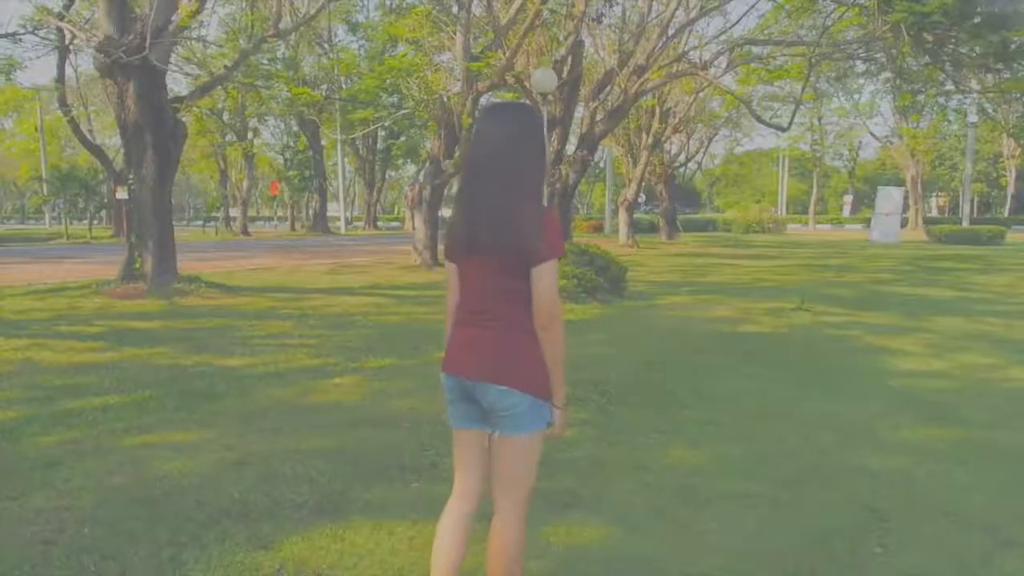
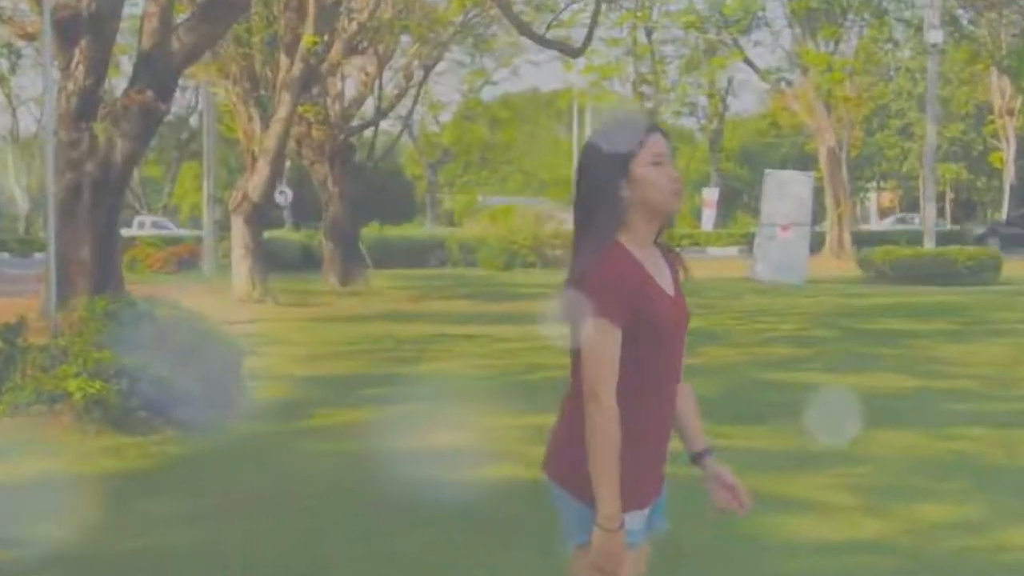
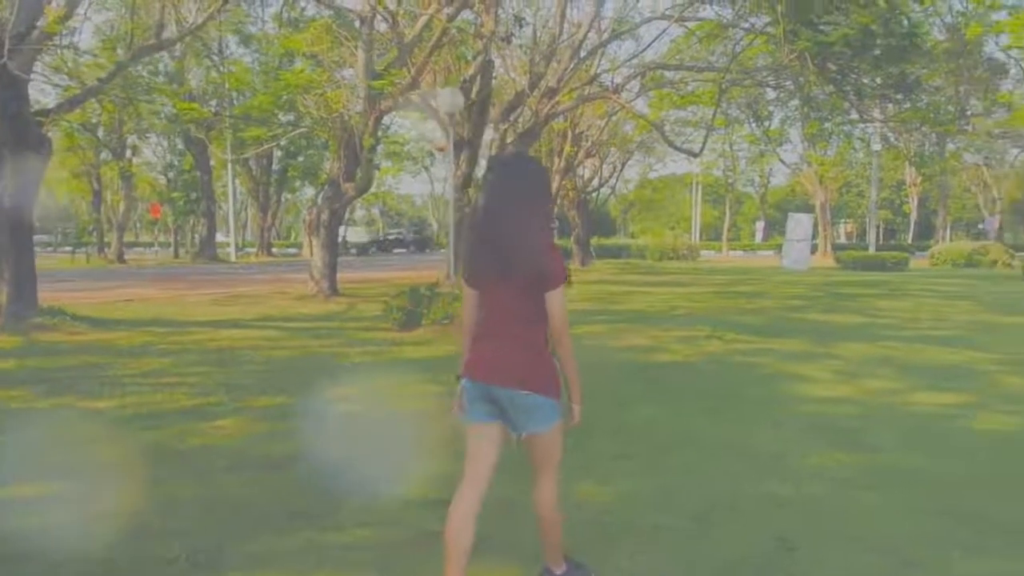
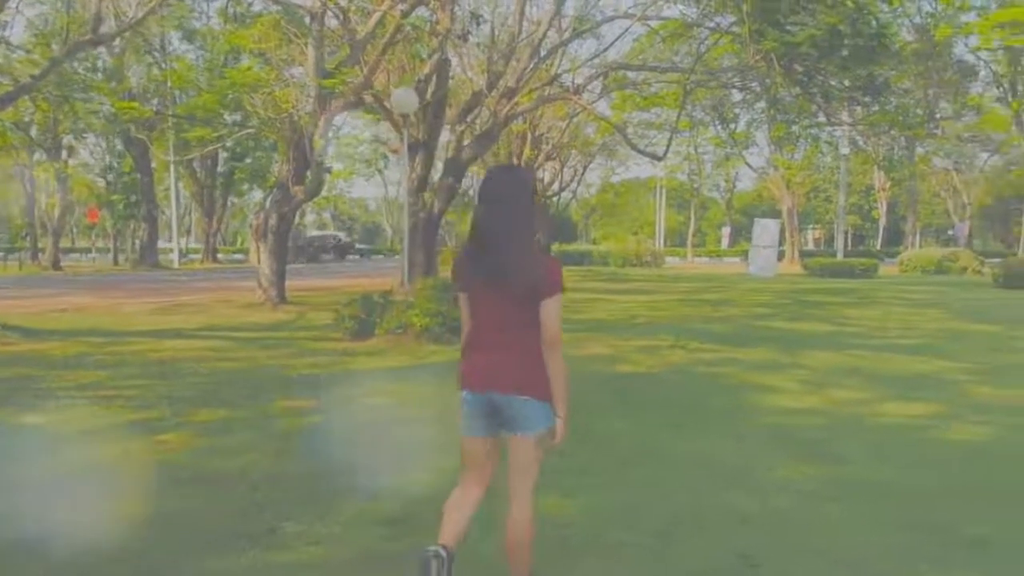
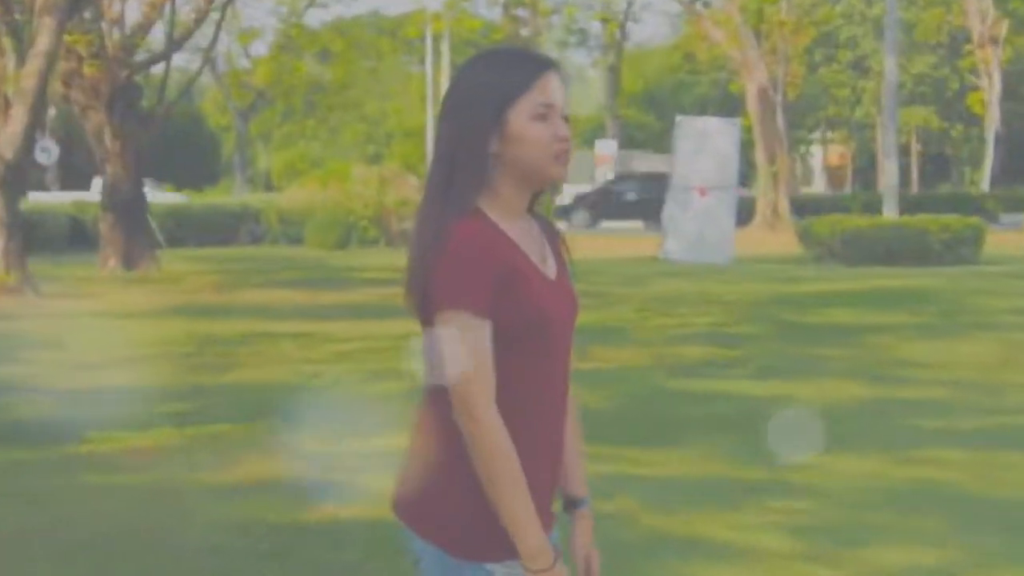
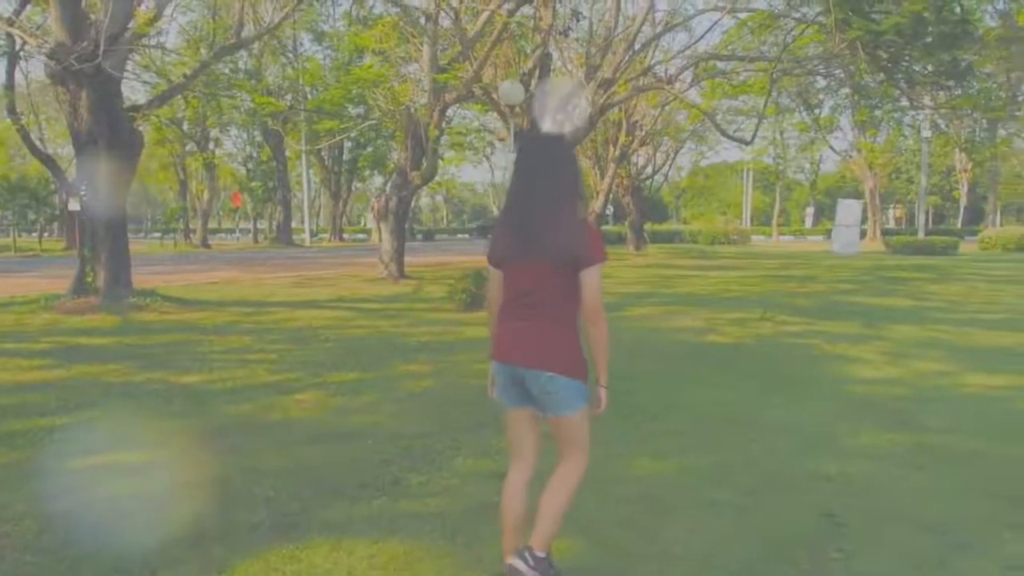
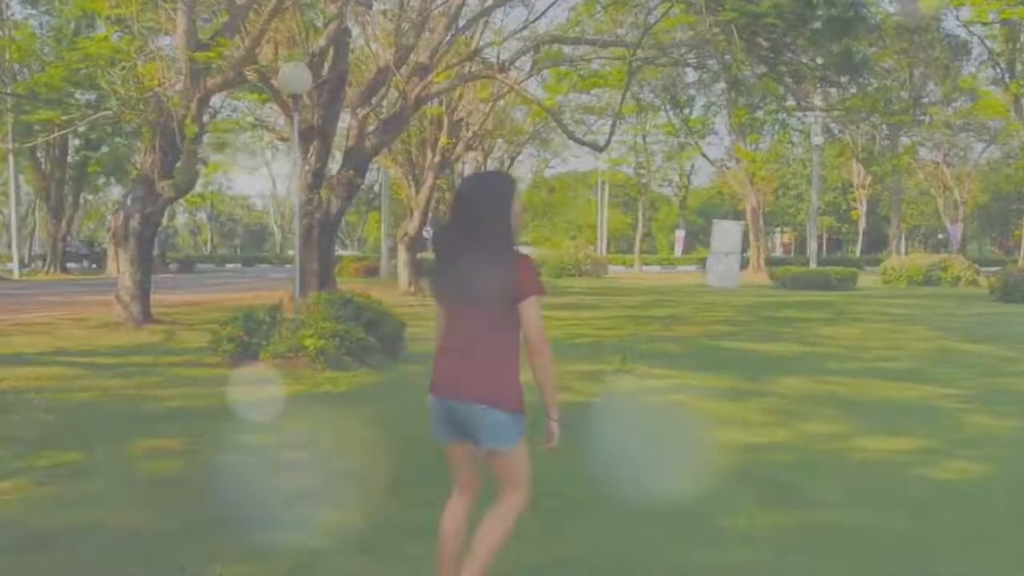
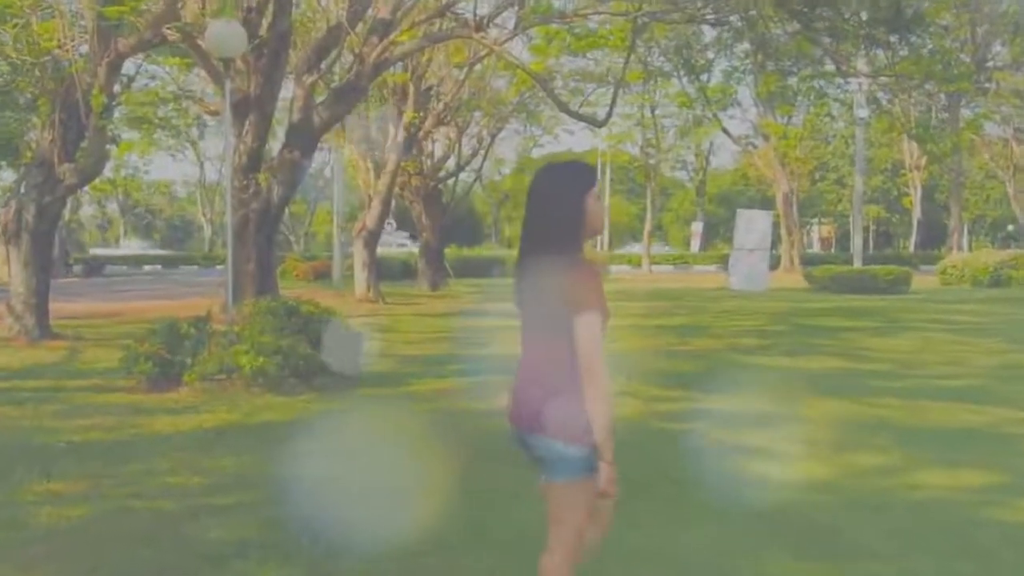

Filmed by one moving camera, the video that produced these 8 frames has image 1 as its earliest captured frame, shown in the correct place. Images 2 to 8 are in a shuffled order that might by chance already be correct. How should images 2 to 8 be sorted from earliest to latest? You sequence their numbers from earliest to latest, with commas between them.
6, 3, 4, 7, 8, 2, 5
